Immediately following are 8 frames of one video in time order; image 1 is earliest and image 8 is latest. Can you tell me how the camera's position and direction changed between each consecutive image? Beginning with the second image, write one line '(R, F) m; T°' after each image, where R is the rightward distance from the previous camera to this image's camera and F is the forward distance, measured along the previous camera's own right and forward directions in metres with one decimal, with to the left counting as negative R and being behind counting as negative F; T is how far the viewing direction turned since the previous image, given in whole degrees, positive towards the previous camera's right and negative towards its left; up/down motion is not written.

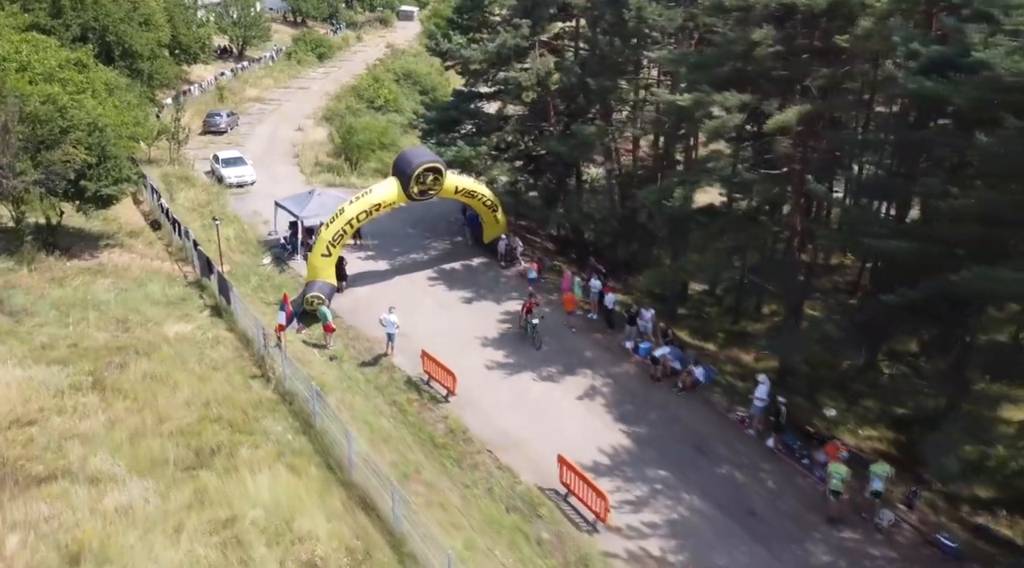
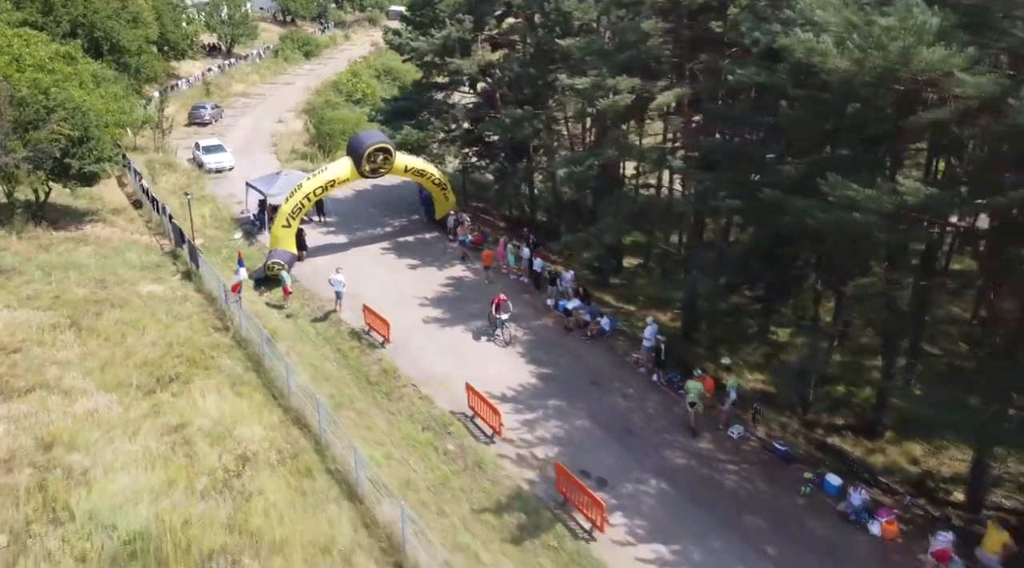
(+1.9, -3.0) m; 0°
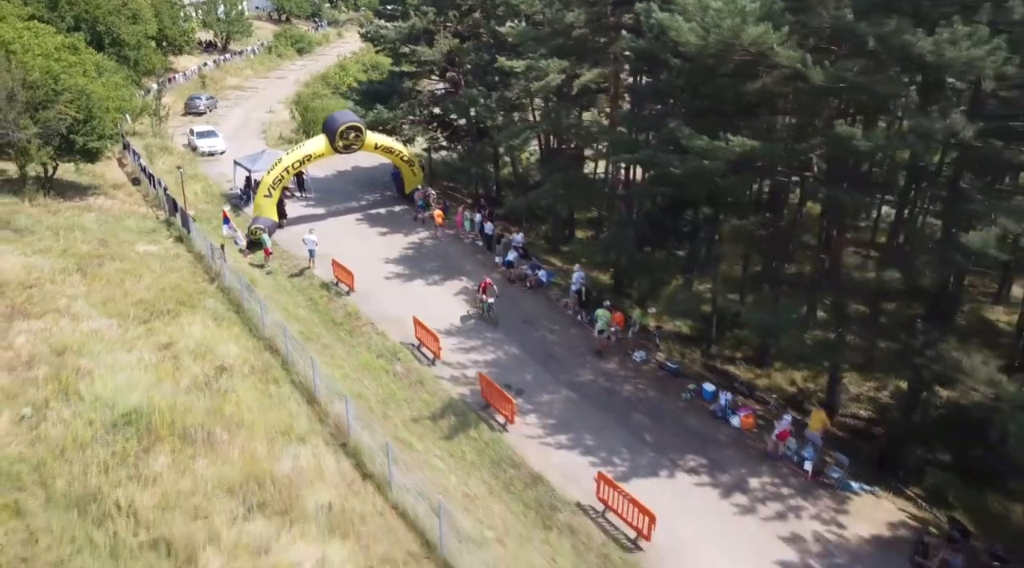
(+1.6, -3.6) m; 0°
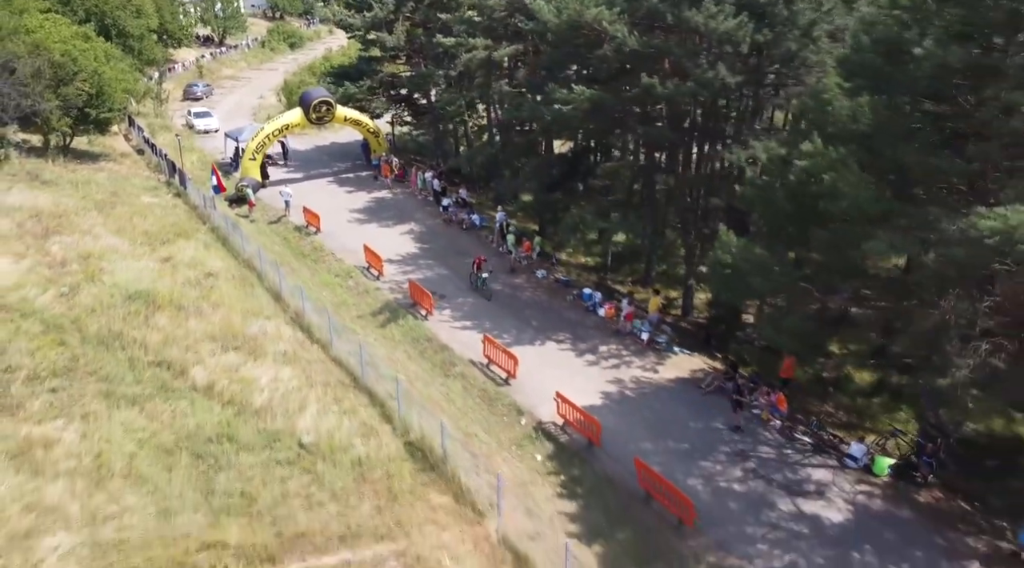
(+2.3, -6.1) m; 0°
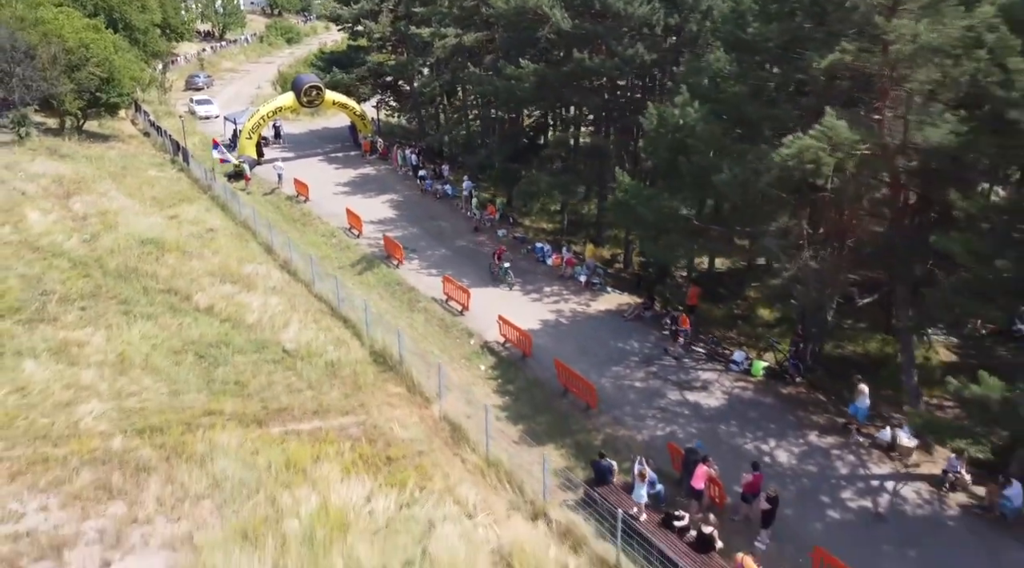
(+1.3, -4.0) m; 0°
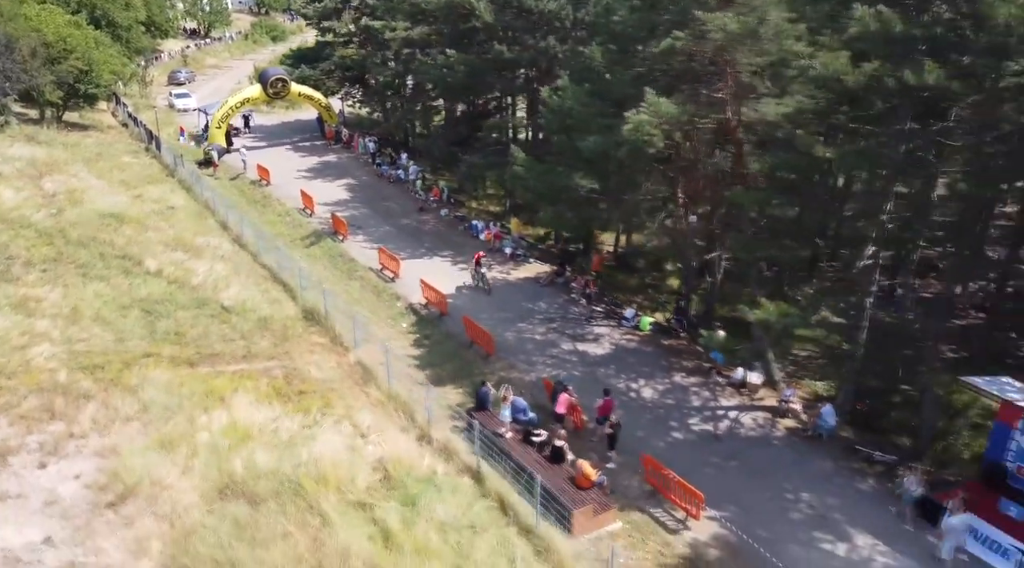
(+2.3, -2.6) m; 0°
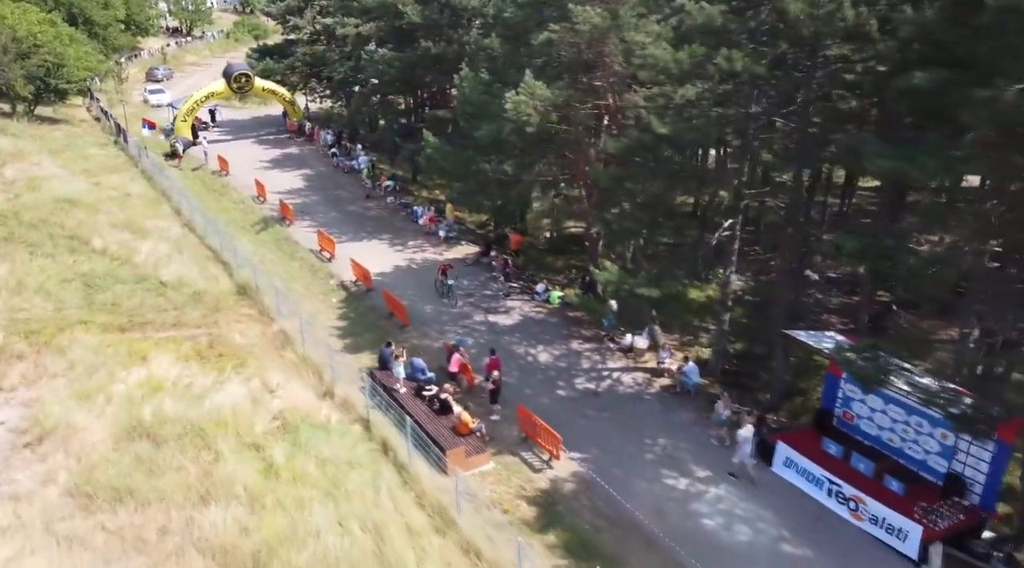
(+2.3, -1.8) m; 0°
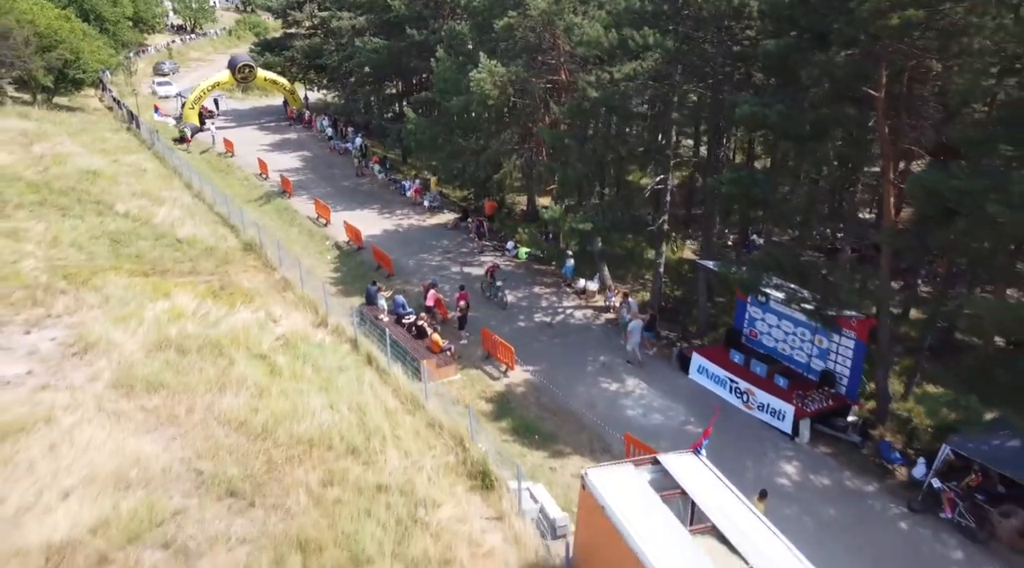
(+0.9, -3.7) m; 0°
